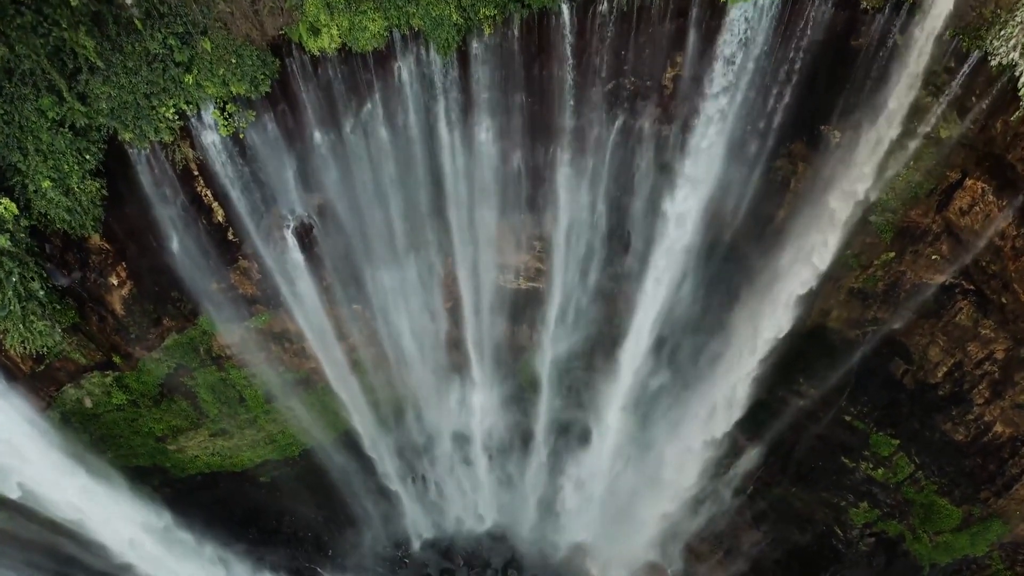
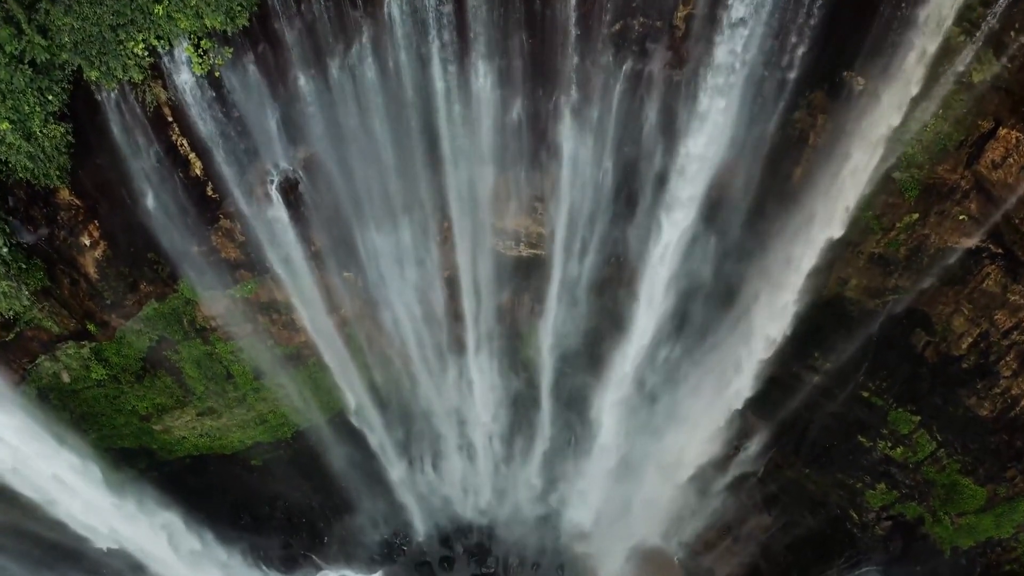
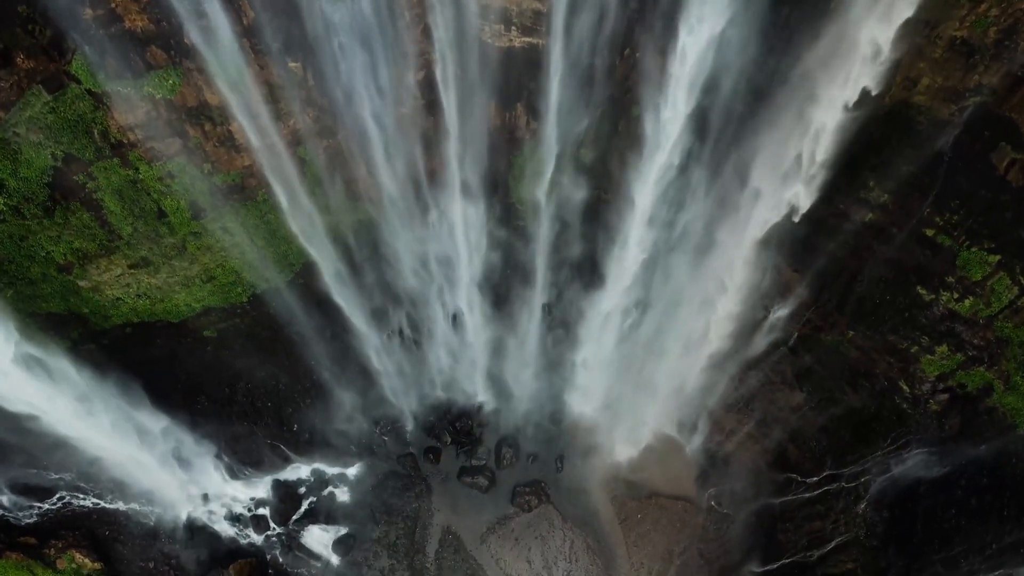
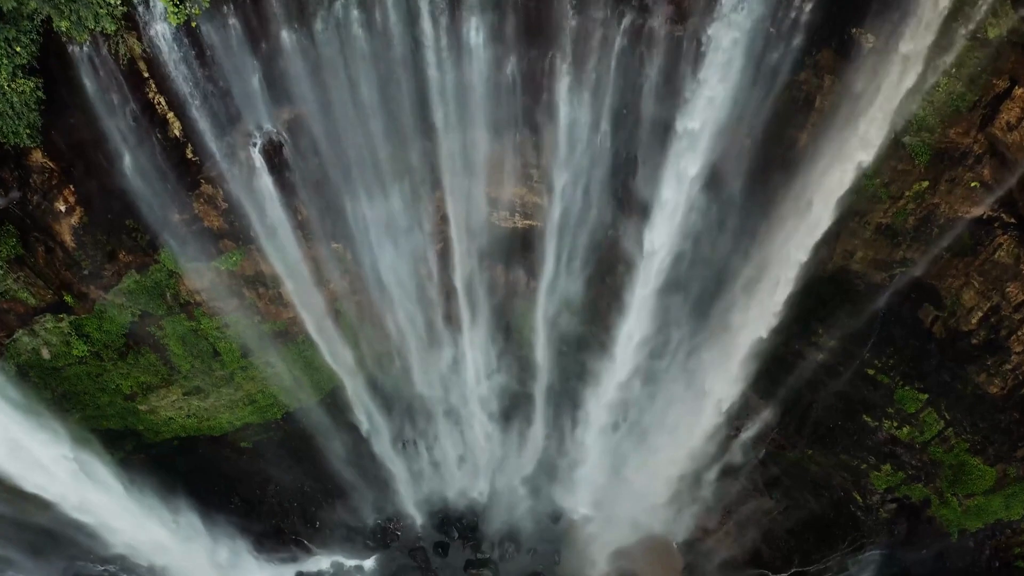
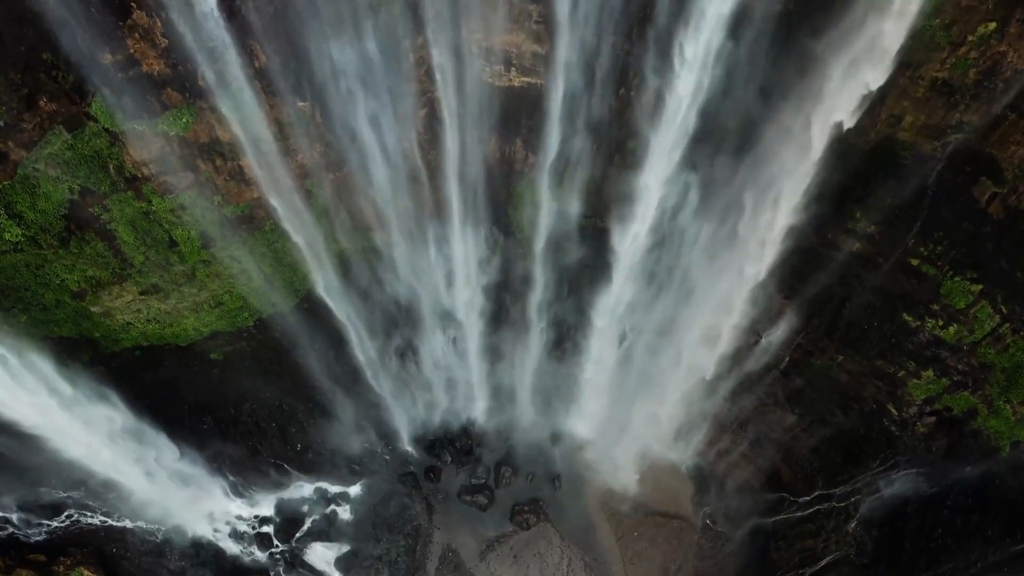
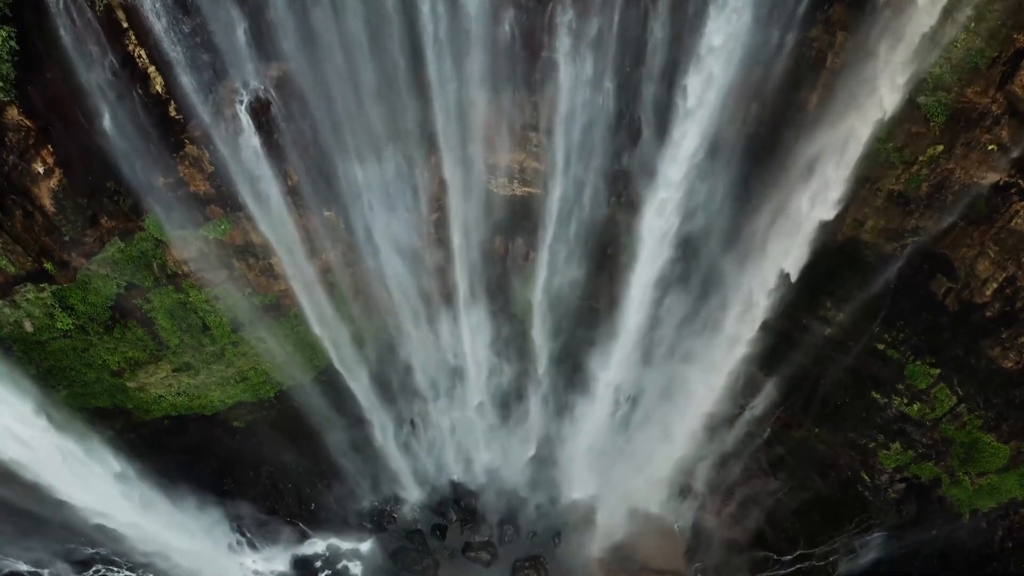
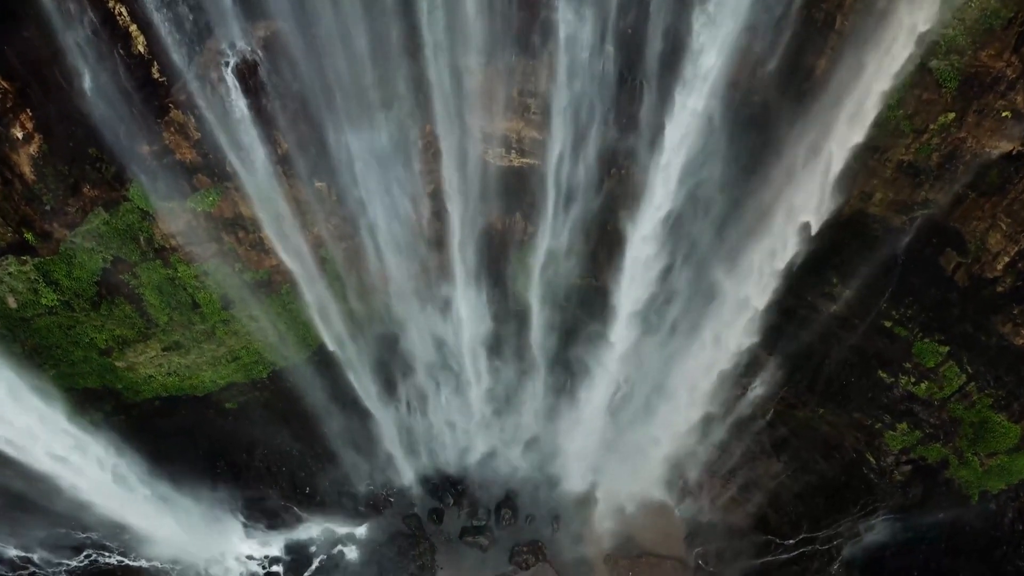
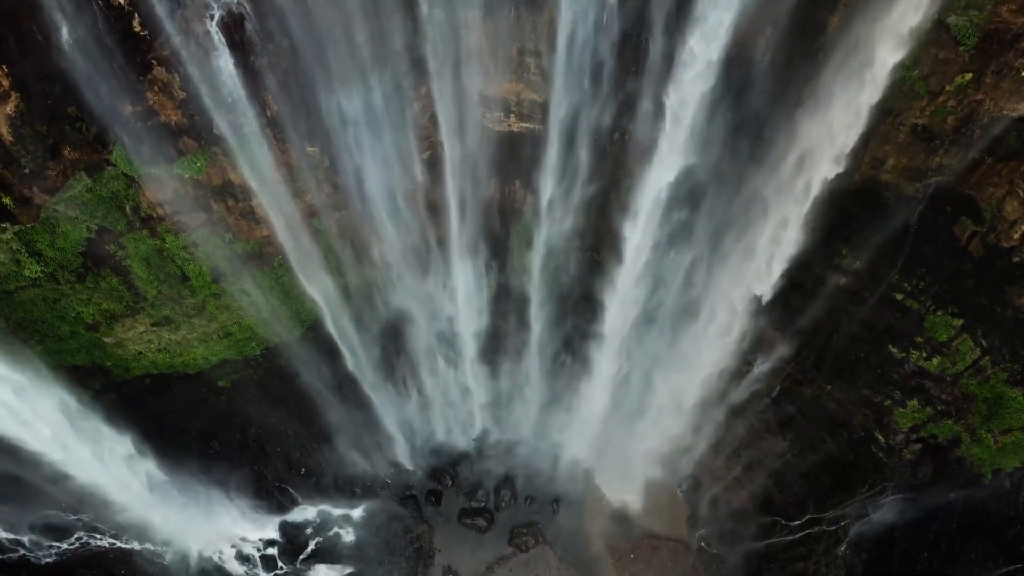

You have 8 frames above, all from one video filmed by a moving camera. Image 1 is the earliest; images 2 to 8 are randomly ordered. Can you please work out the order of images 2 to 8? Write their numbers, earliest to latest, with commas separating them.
2, 4, 6, 7, 8, 5, 3
